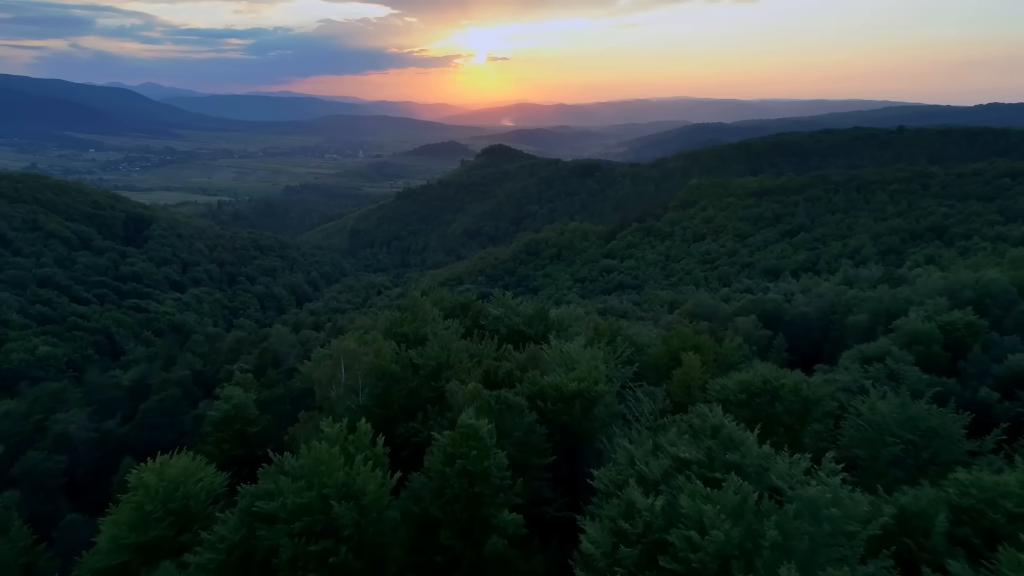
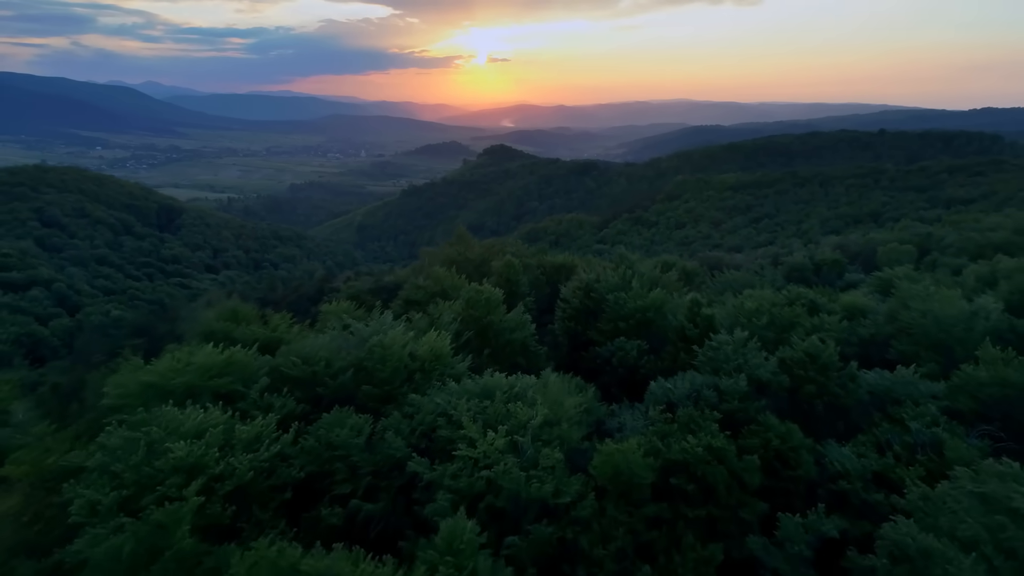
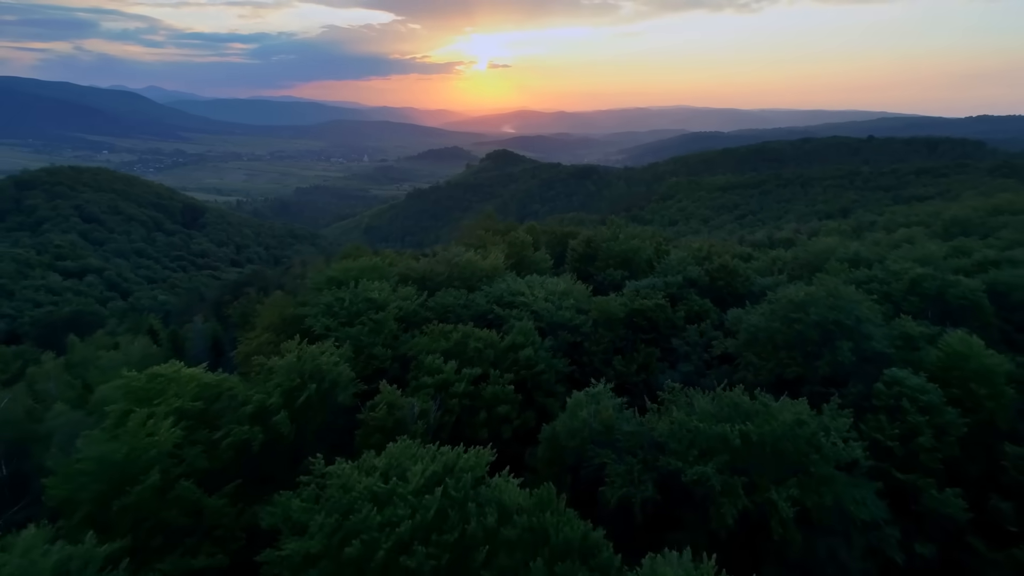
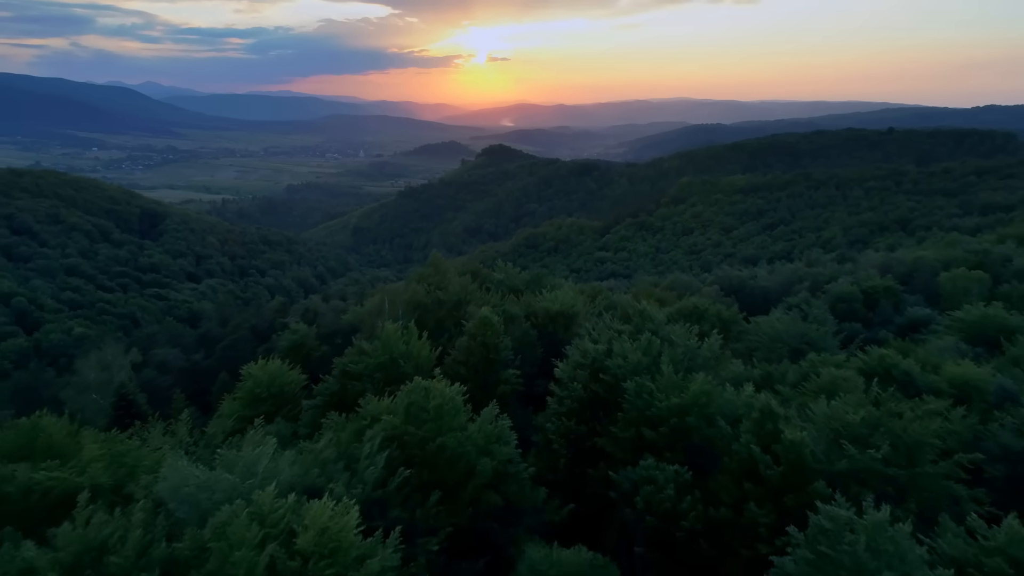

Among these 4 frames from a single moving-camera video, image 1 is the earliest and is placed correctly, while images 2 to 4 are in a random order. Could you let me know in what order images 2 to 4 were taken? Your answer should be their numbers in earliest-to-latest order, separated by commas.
4, 2, 3
